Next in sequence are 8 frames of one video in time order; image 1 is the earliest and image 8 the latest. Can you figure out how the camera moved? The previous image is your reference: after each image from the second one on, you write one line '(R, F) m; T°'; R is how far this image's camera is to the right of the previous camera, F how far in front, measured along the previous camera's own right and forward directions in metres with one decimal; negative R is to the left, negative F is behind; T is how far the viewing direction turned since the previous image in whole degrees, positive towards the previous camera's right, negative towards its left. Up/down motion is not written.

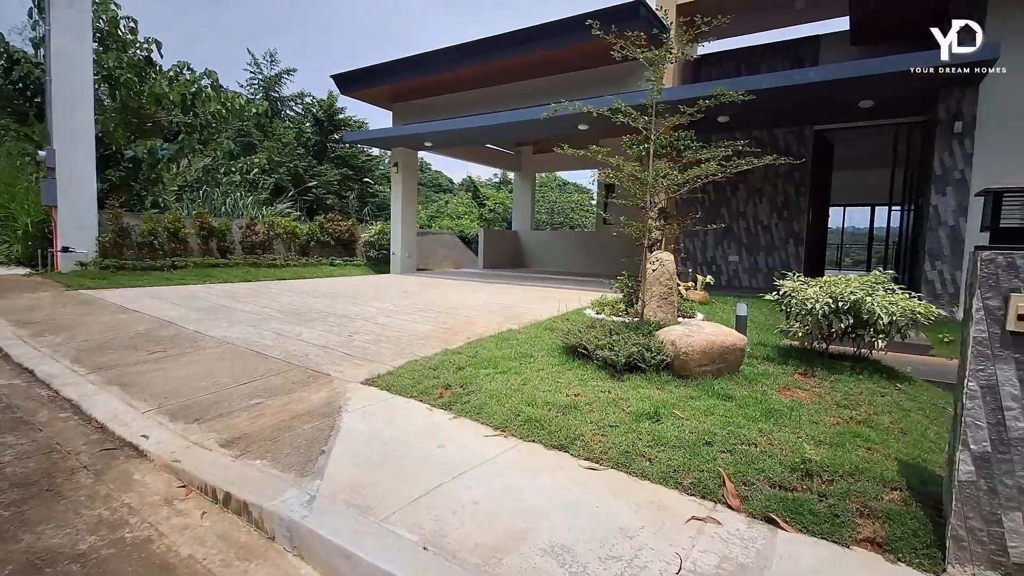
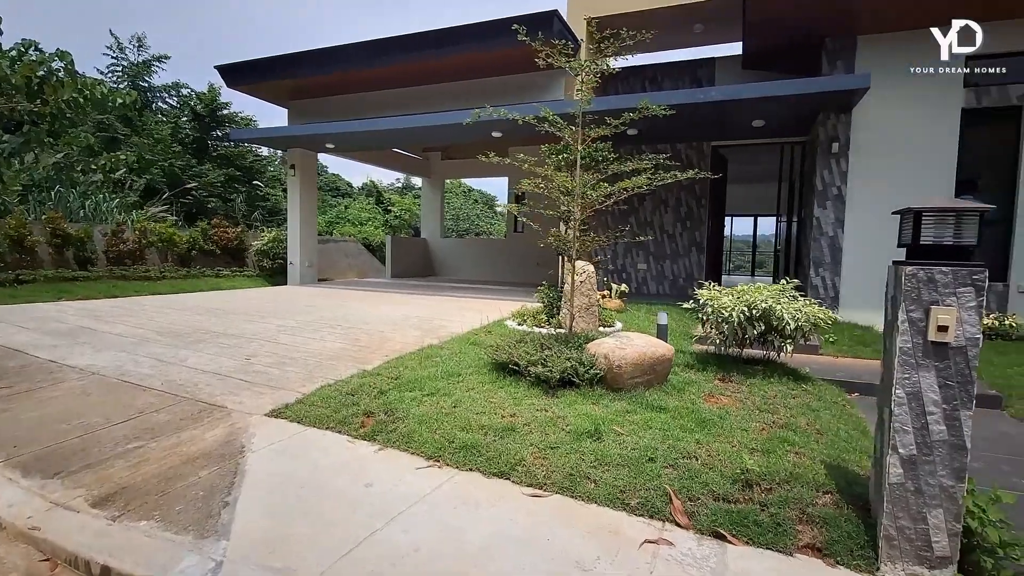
(-0.2, +0.2) m; +11°
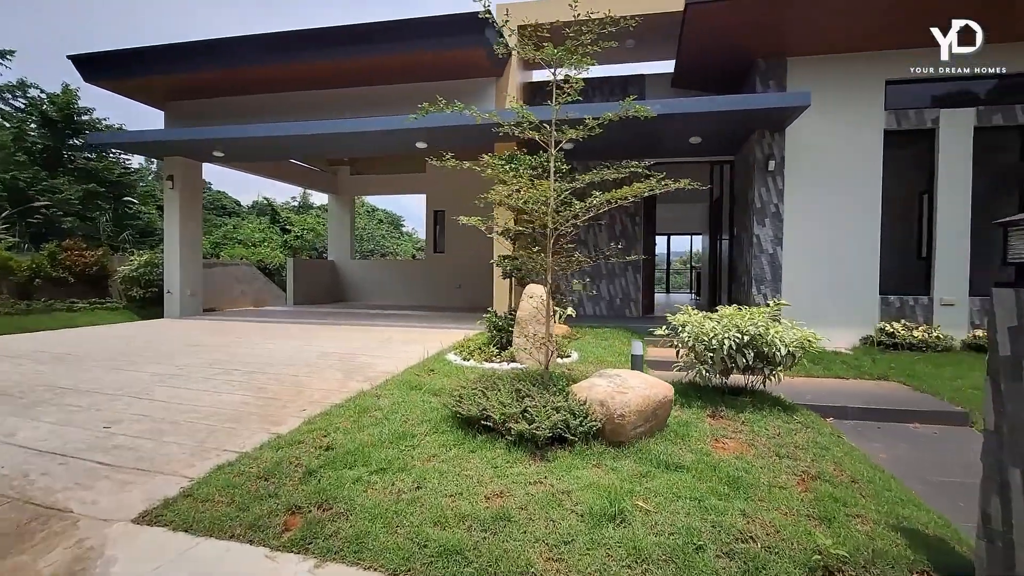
(-0.4, +0.9) m; +10°
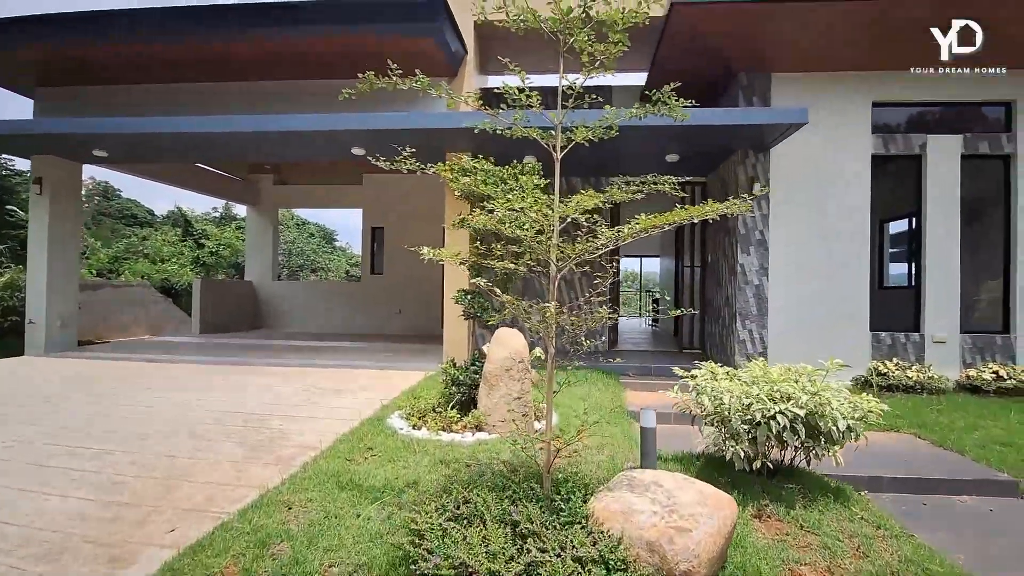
(-0.2, +1.2) m; +7°
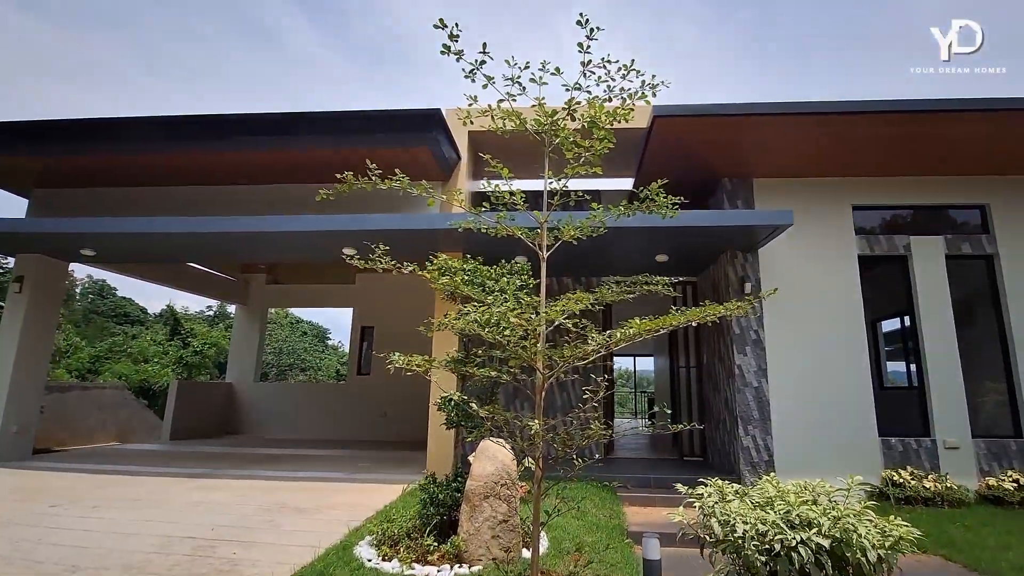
(+0.1, +0.2) m; +1°
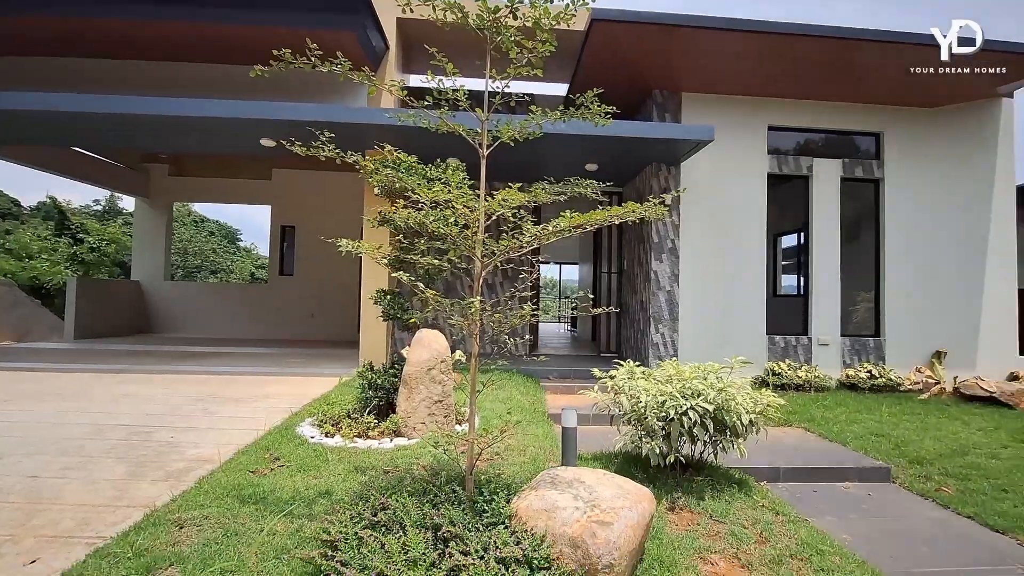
(-0.1, -0.2) m; +8°
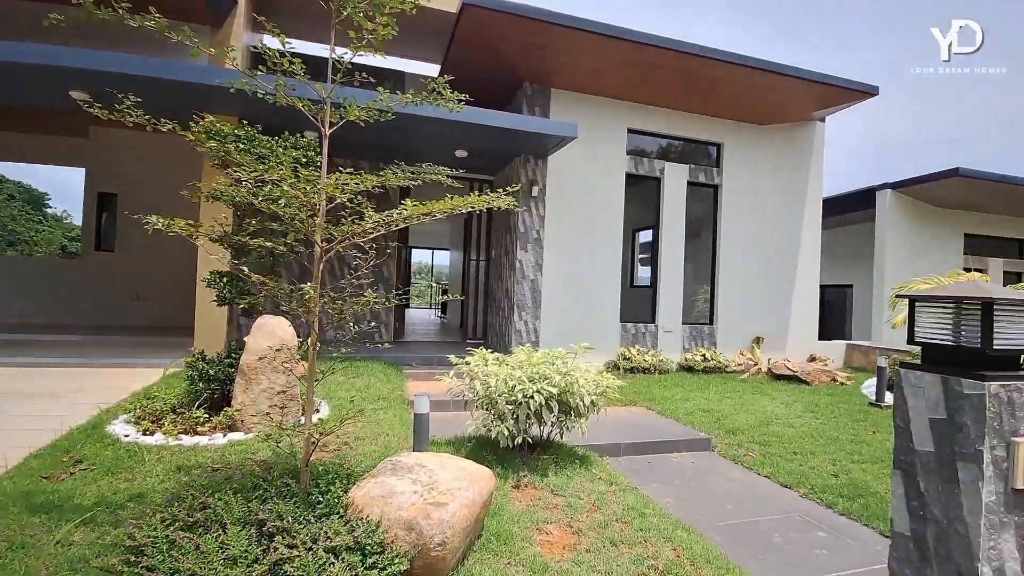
(+0.2, 0.0) m; +13°
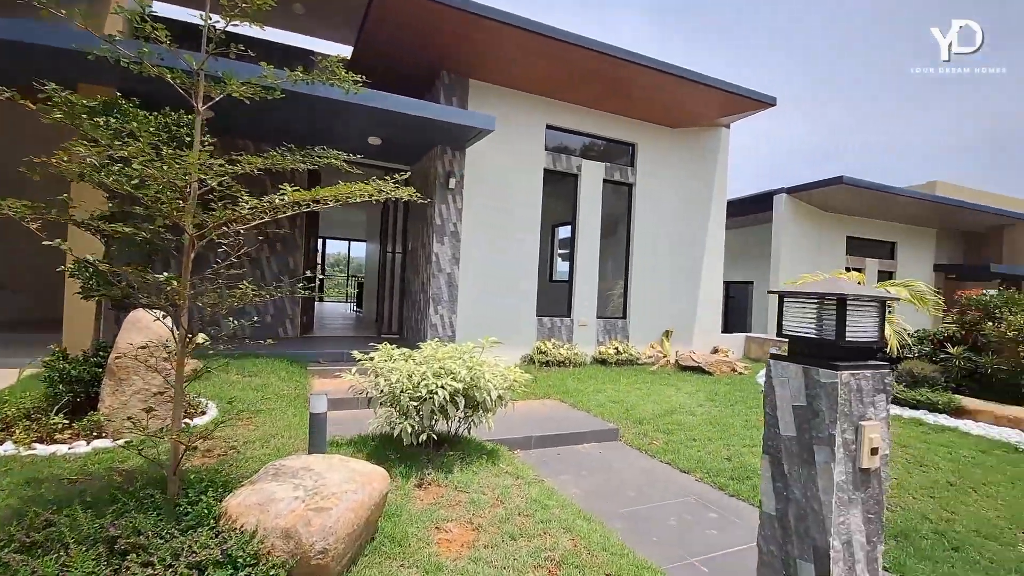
(+0.1, 0.0) m; +8°
